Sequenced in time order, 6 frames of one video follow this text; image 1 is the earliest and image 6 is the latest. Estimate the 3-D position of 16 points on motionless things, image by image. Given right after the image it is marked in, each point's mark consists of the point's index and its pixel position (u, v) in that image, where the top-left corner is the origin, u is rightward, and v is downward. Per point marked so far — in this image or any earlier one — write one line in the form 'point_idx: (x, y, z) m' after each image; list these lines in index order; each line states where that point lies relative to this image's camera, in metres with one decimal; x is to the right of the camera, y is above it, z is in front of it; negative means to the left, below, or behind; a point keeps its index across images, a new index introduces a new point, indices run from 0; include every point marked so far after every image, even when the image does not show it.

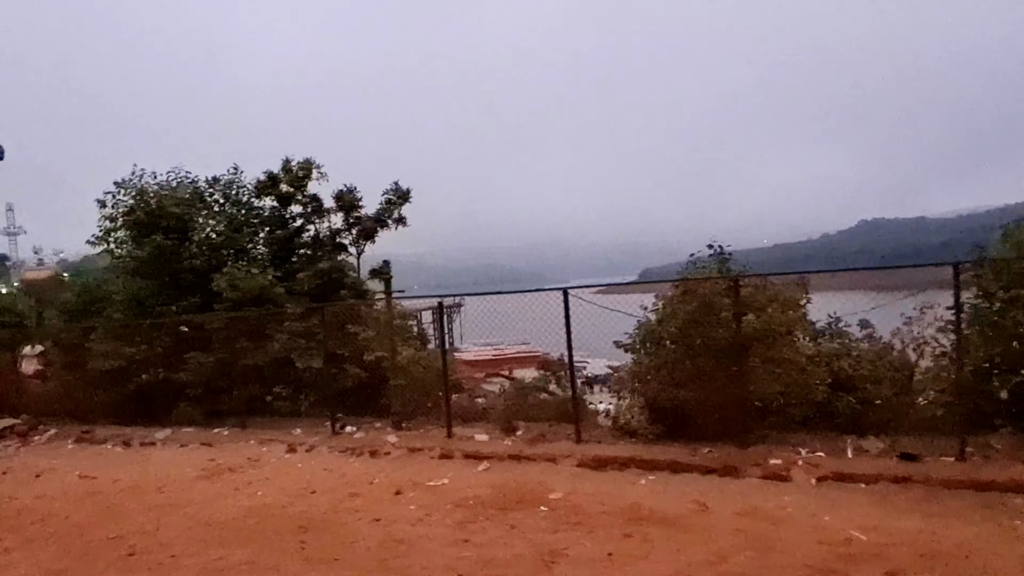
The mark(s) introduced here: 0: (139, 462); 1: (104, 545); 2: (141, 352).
0: (-4.8, -2.2, +9.5) m
1: (-3.6, -2.3, +6.6) m
2: (-6.3, -1.1, +12.5) m
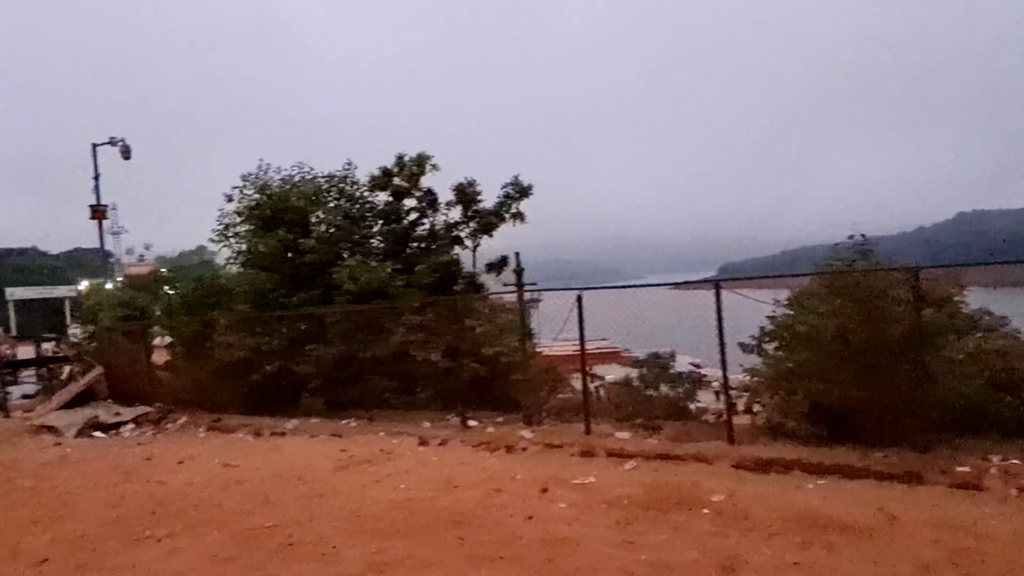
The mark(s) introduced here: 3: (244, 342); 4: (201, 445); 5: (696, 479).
0: (-3.1, -2.1, +9.7) m
1: (-2.2, -2.2, +6.7) m
2: (-4.3, -1.0, +12.8) m
3: (-4.6, -0.9, +12.7) m
4: (-4.4, -2.2, +10.5) m
5: (+1.7, -1.8, +6.9) m
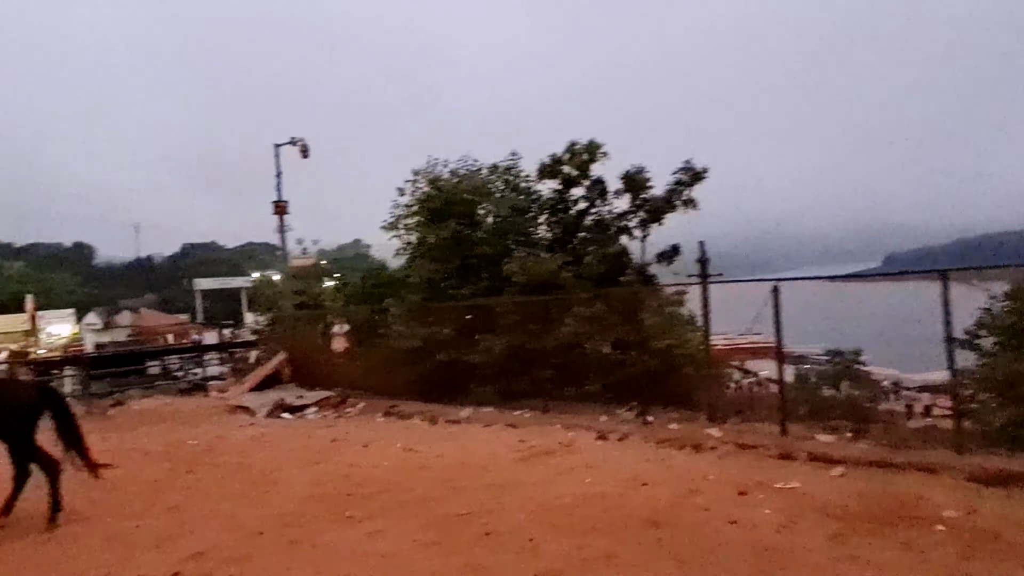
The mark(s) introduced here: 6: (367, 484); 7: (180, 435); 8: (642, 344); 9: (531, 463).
0: (-0.8, -2.0, +9.9) m
1: (-0.5, -2.1, +6.7) m
2: (-1.4, -0.8, +13.1) m
3: (-1.7, -0.8, +13.1) m
4: (-1.9, -2.1, +10.9) m
5: (+3.4, -1.7, +6.2) m
6: (-1.6, -2.2, +8.2) m
7: (-5.3, -2.3, +11.8) m
8: (+2.0, -0.8, +11.2) m
9: (+0.2, -2.0, +8.4) m
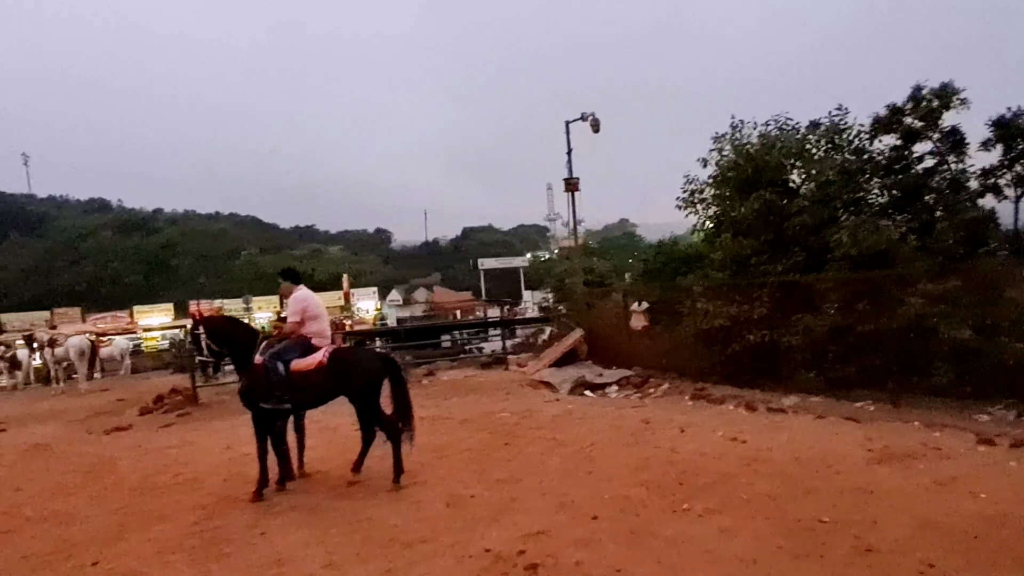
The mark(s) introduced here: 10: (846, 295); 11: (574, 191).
0: (+3.2, -1.7, +8.8) m
1: (+2.4, -1.9, +5.8) m
2: (+3.8, -0.4, +12.0) m
3: (+3.5, -0.3, +12.2) m
4: (+2.5, -1.7, +10.2) m
5: (+6.0, -1.5, +3.9) m
6: (+1.9, -1.9, +7.5) m
7: (-0.3, -2.0, +12.1) m
8: (+6.3, -0.5, +9.1) m
9: (+3.7, -1.7, +7.1) m
10: (+4.9, -0.1, +10.7) m
11: (+1.5, +2.3, +17.8) m
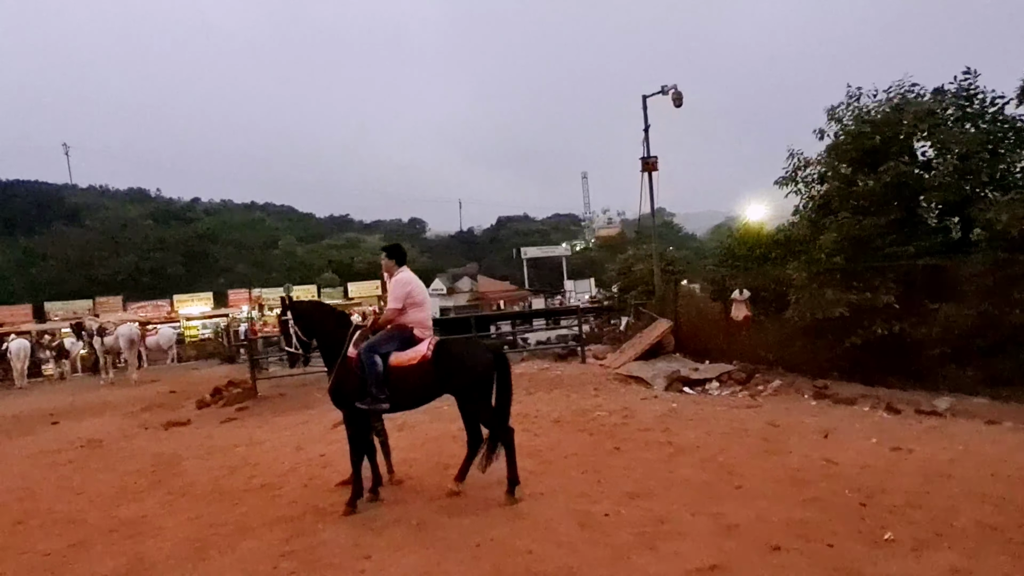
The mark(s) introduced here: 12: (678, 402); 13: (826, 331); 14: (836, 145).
0: (+4.5, -1.5, +7.6) m
1: (+3.6, -1.8, +4.5) m
2: (+5.2, -0.2, +10.7) m
3: (+4.9, -0.1, +10.9) m
4: (+3.8, -1.6, +9.0) m
5: (+7.0, -1.4, +2.6) m
6: (+3.1, -1.7, +6.3) m
7: (+1.1, -1.7, +11.0) m
8: (+7.5, -0.3, +7.7) m
9: (+4.9, -1.6, +5.8) m
10: (+6.2, +0.1, +9.4) m
11: (+3.1, +2.6, +16.6) m
12: (+2.4, -1.6, +10.6) m
13: (+4.8, -0.7, +11.3) m
14: (+5.0, +2.2, +11.5) m
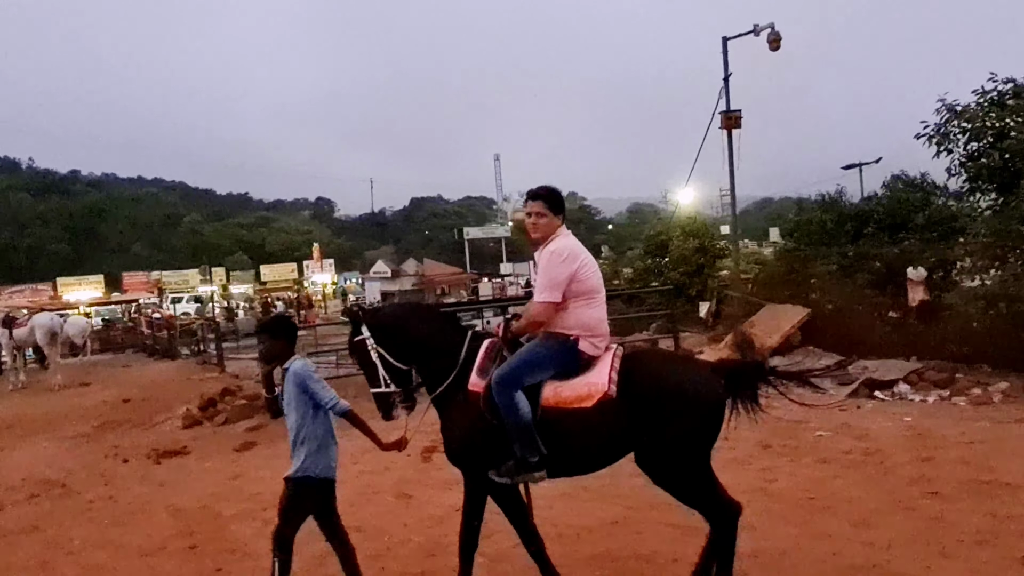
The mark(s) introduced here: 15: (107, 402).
0: (+6.7, -1.3, +5.3) m
1: (+6.3, -1.6, +2.2) m
2: (+7.0, +0.1, +8.5) m
3: (+6.7, +0.1, +8.6) m
4: (+5.9, -1.3, +6.6) m
5: (+10.0, -1.3, +0.7) m
6: (+5.5, -1.6, +3.9) m
7: (+2.9, -1.5, +8.2) m
8: (+9.8, -0.1, +5.9) m
9: (+7.4, -1.4, +3.7) m
10: (+8.2, +0.3, +7.3) m
11: (+4.1, +3.0, +13.9) m
12: (+4.2, -1.4, +8.0) m
13: (+6.5, -0.4, +9.0) m
14: (+6.7, +2.5, +9.2) m
15: (-7.2, -2.0, +13.1) m
